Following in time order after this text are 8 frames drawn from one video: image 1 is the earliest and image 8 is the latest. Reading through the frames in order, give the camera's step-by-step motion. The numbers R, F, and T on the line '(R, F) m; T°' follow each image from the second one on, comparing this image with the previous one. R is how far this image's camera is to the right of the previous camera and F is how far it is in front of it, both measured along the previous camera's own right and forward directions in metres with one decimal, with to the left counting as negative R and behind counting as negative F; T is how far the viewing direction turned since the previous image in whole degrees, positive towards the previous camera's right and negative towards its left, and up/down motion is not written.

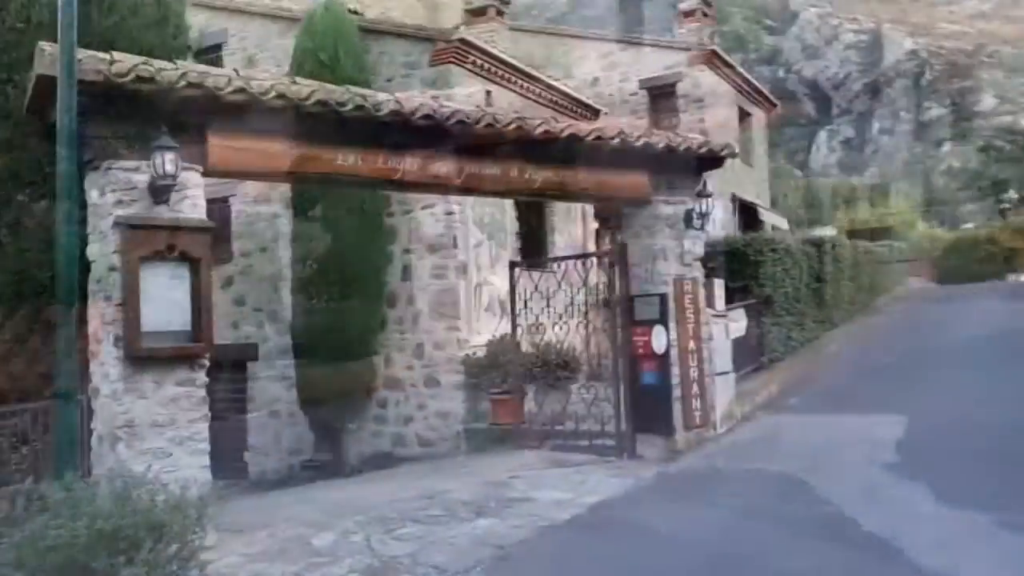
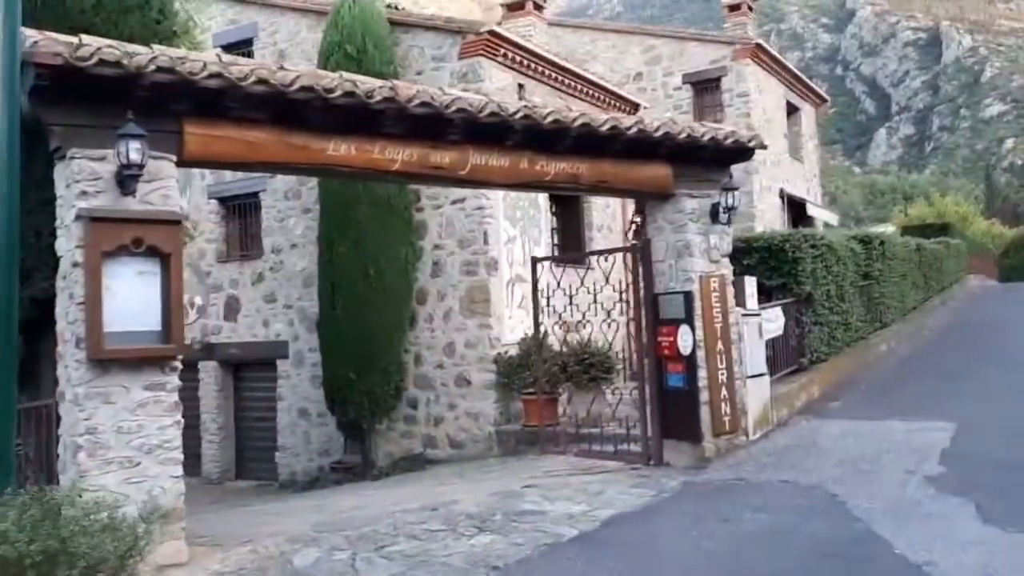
(+0.3, +0.5) m; -3°
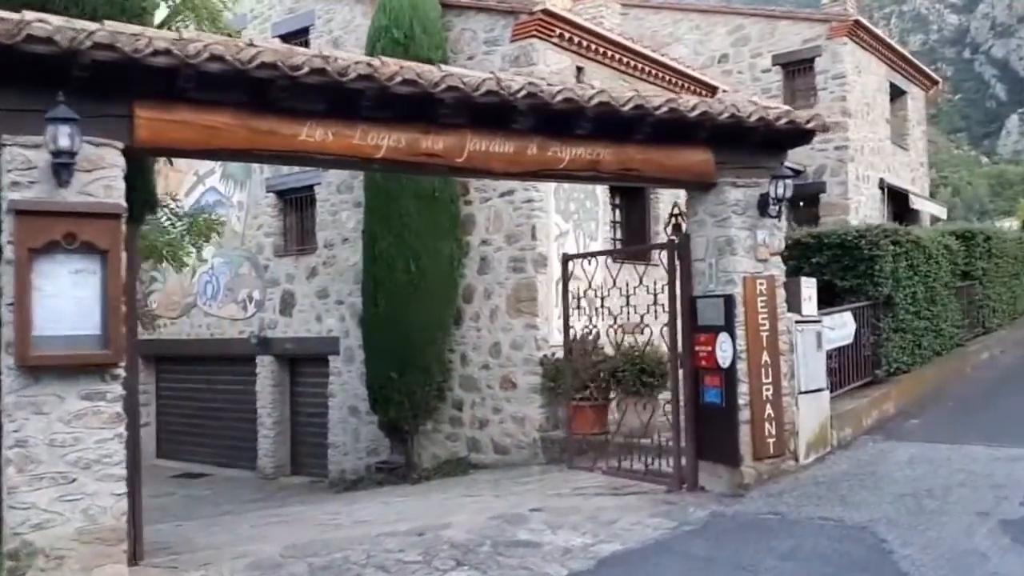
(+0.7, +0.8) m; -6°
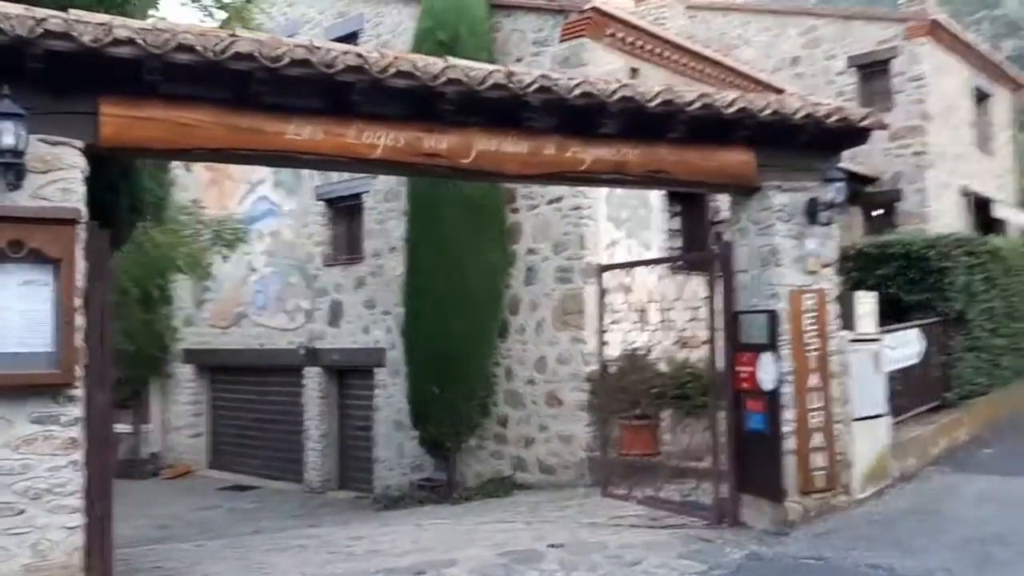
(+0.4, +0.6) m; -5°
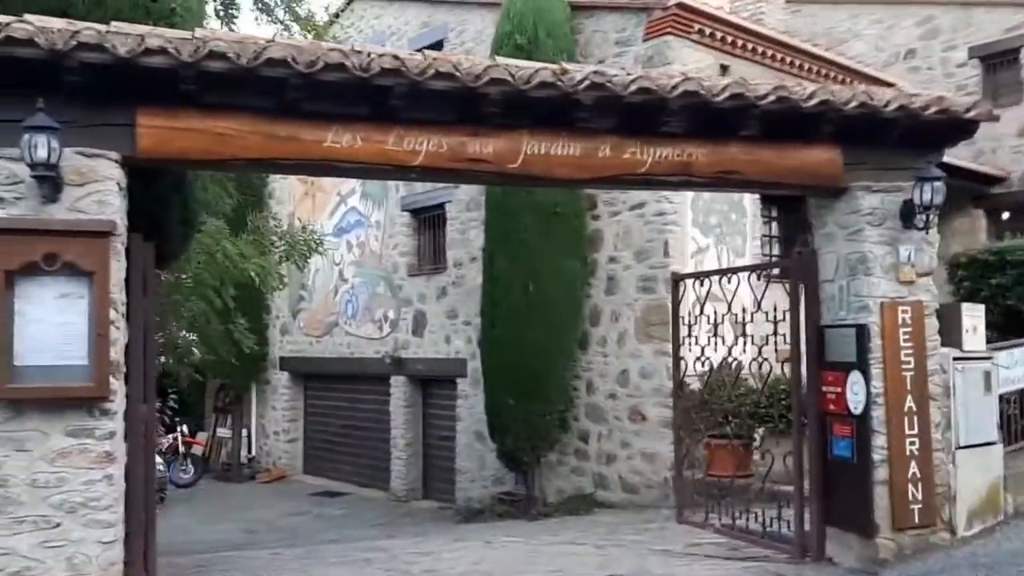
(+0.3, +0.4) m; -6°
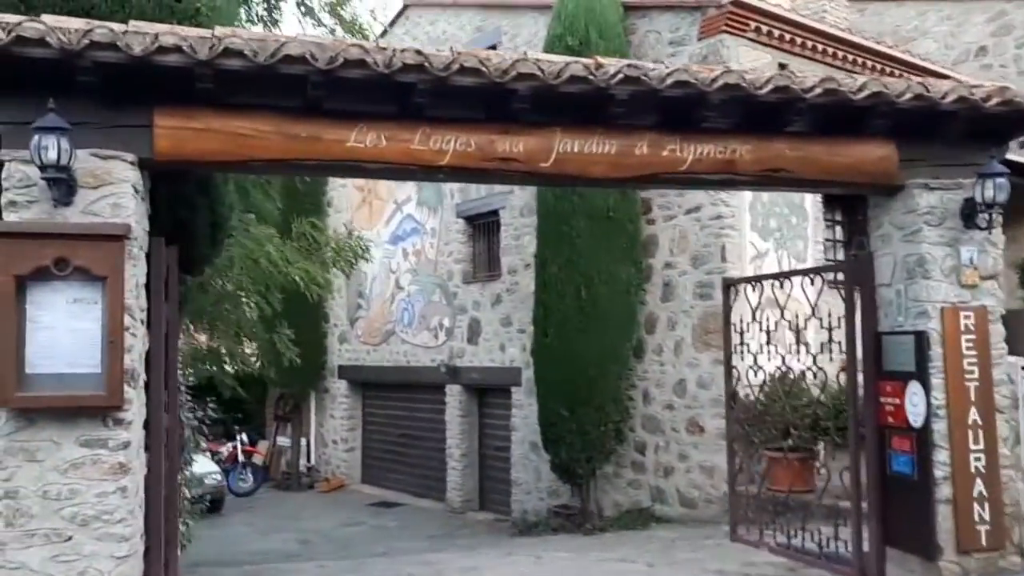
(+0.2, +0.2) m; -4°
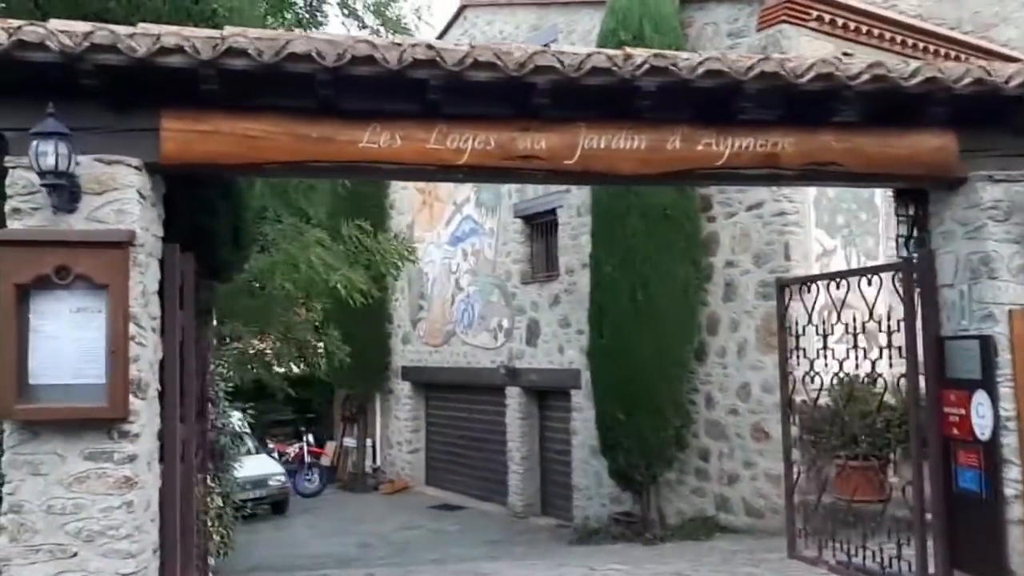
(+0.3, +0.3) m; -5°
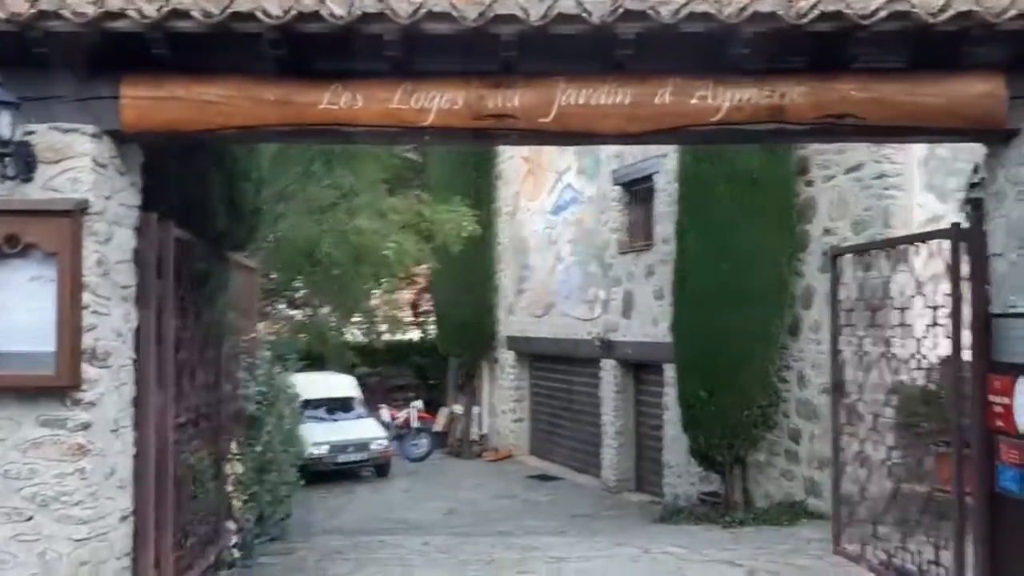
(+0.9, +0.4) m; -9°
